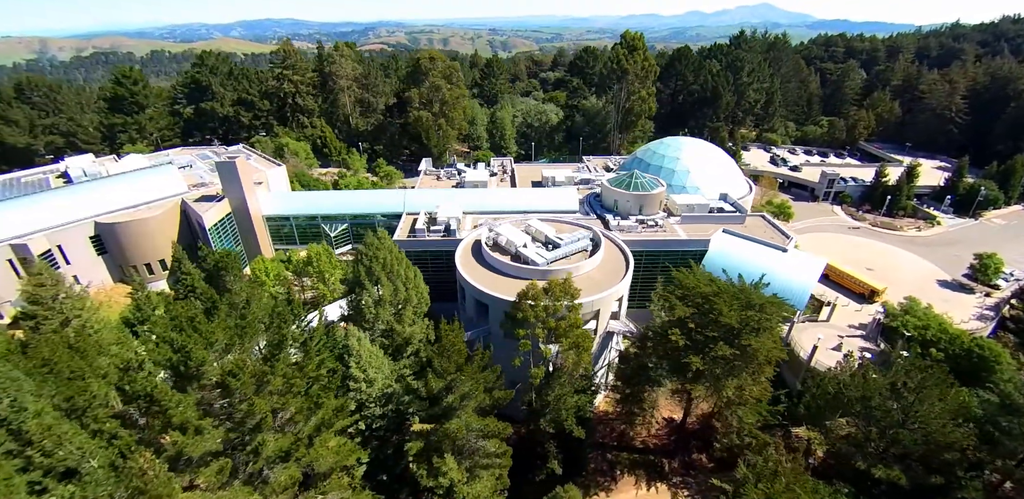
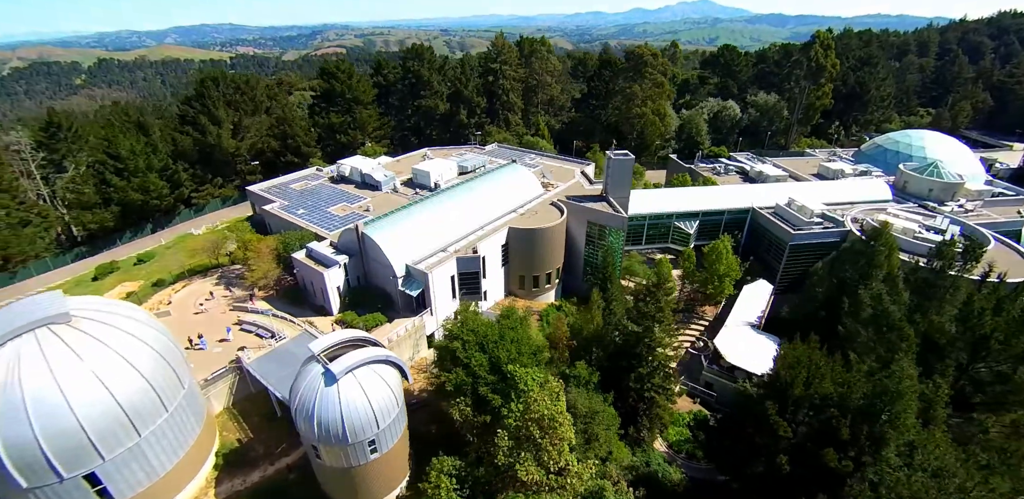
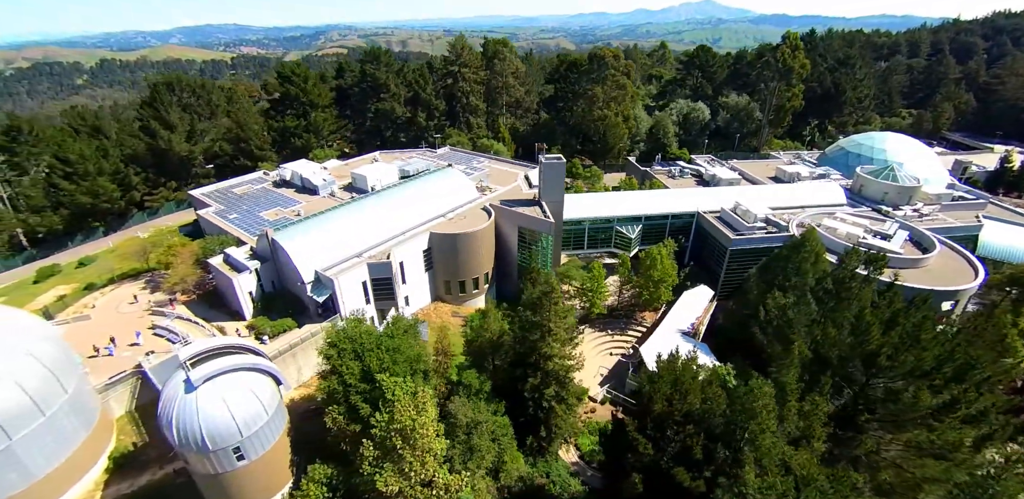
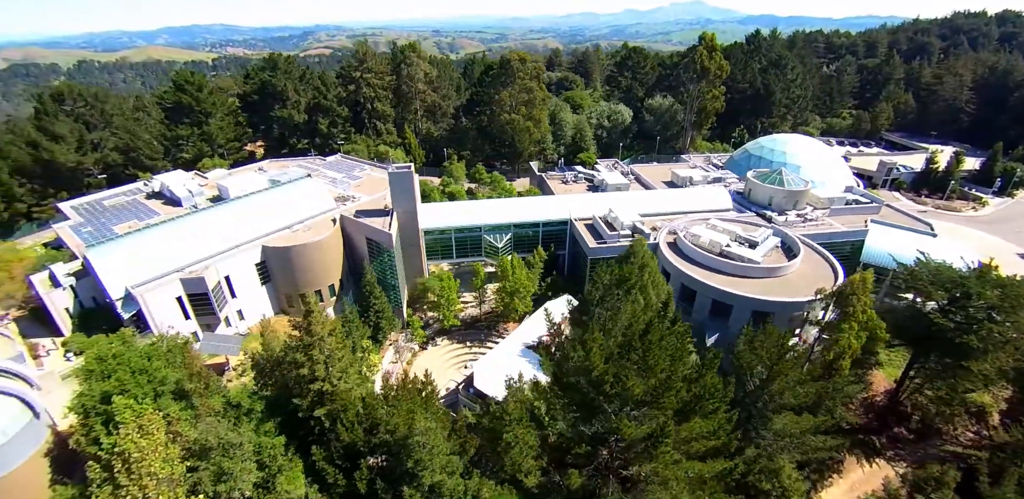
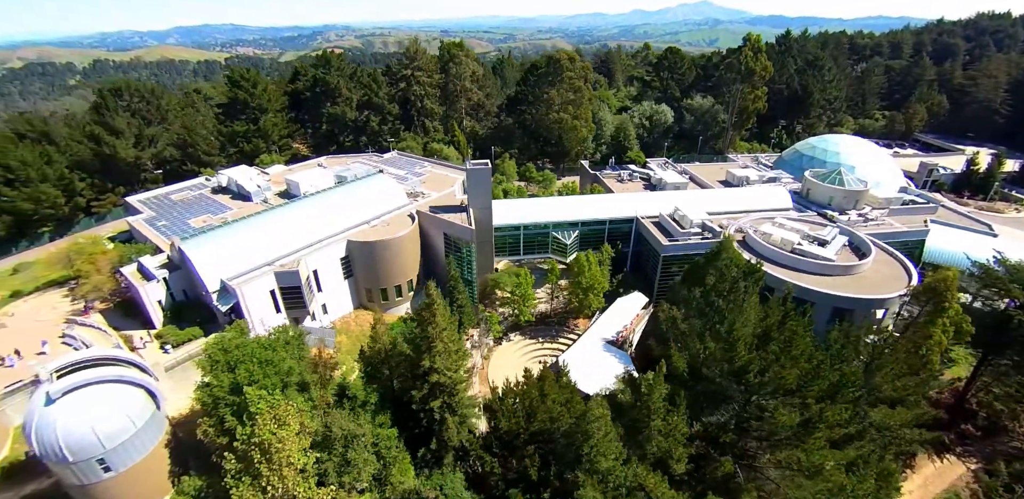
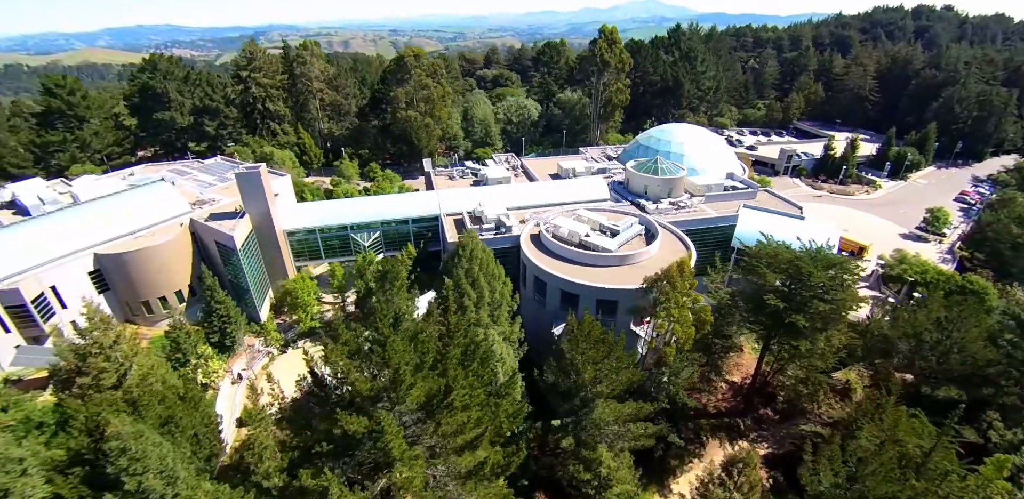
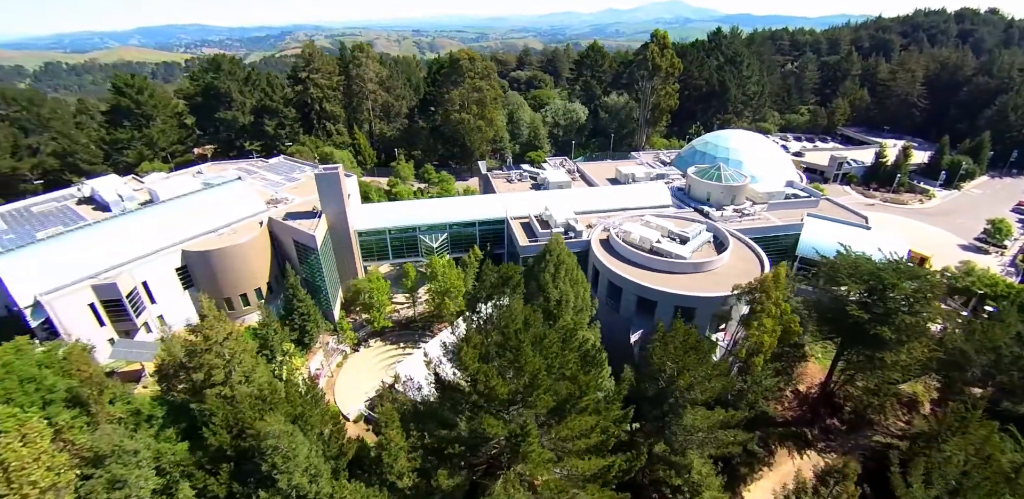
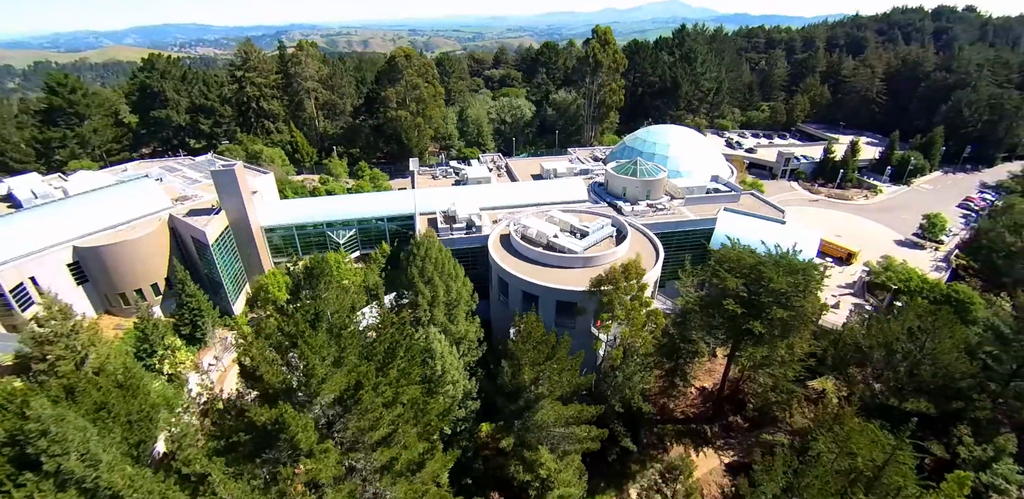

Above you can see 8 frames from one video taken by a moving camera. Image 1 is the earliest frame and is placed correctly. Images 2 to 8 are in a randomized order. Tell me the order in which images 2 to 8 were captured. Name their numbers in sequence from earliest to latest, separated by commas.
8, 6, 7, 4, 5, 3, 2
